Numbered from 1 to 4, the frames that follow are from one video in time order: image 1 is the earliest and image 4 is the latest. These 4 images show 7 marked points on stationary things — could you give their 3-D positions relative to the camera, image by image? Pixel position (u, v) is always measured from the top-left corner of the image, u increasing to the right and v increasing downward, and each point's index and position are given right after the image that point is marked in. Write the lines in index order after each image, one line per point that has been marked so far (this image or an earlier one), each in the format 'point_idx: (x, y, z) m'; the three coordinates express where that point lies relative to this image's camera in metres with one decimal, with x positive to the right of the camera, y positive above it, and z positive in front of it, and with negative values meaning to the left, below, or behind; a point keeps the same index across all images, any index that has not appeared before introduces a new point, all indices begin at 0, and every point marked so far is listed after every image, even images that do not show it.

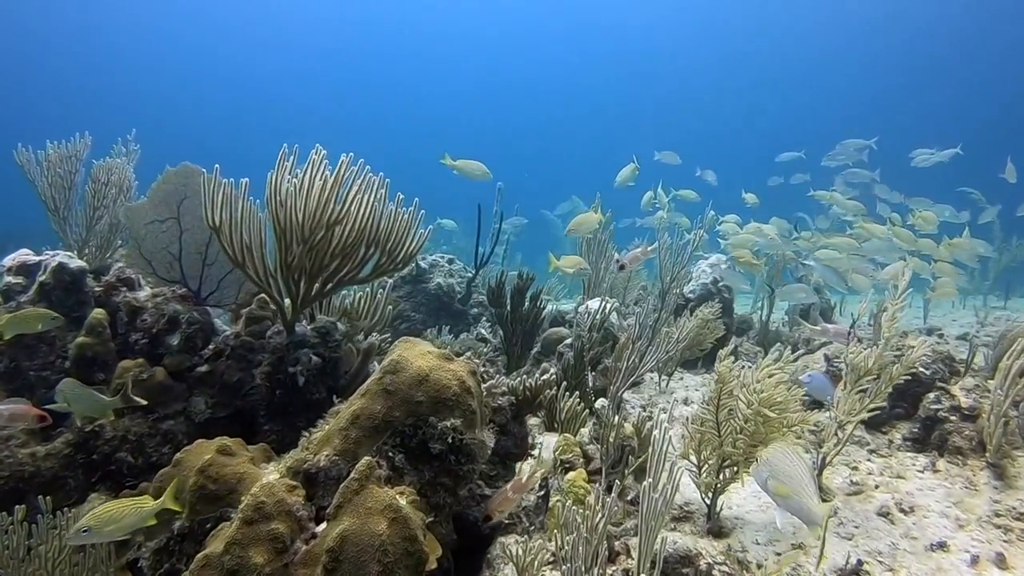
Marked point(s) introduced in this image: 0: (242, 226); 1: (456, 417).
0: (-1.7, +0.4, +4.5) m
1: (-0.3, -0.7, +3.7) m
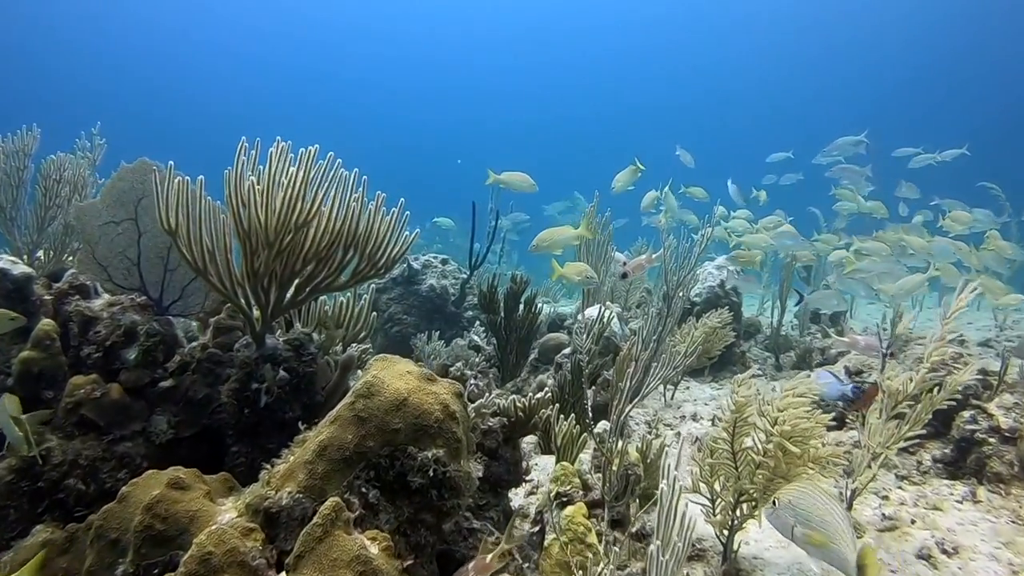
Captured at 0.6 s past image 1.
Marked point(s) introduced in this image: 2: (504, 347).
0: (-1.8, +0.3, +4.0) m
1: (-0.3, -0.7, +3.3) m
2: (-0.1, -0.5, +6.5) m
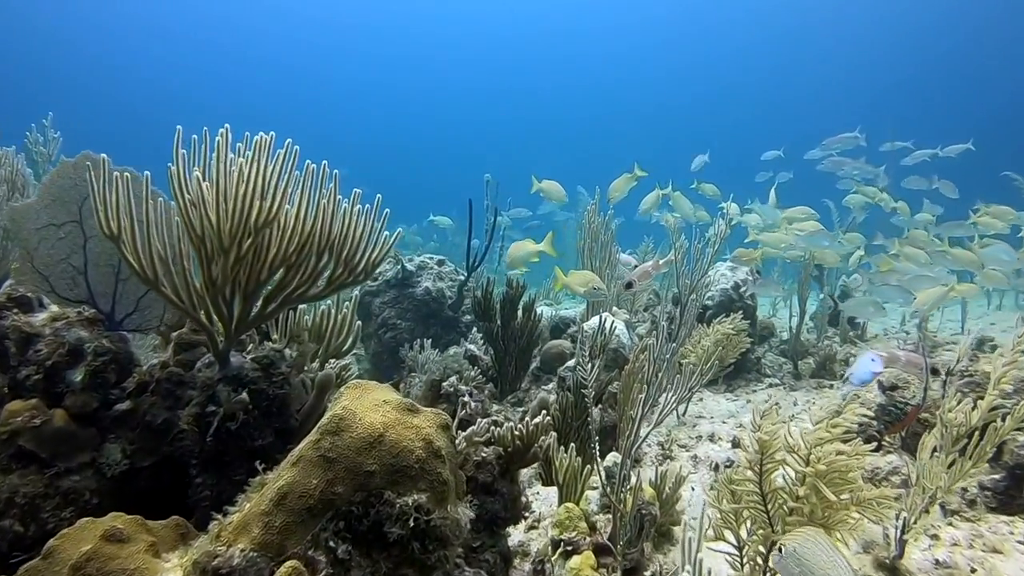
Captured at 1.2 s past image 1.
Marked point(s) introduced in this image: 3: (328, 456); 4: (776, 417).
0: (-1.8, +0.3, +3.5) m
1: (-0.4, -0.8, +2.8) m
2: (-0.1, -0.6, +6.0) m
3: (-0.7, -0.6, +2.7) m
4: (+1.2, -0.6, +3.2) m
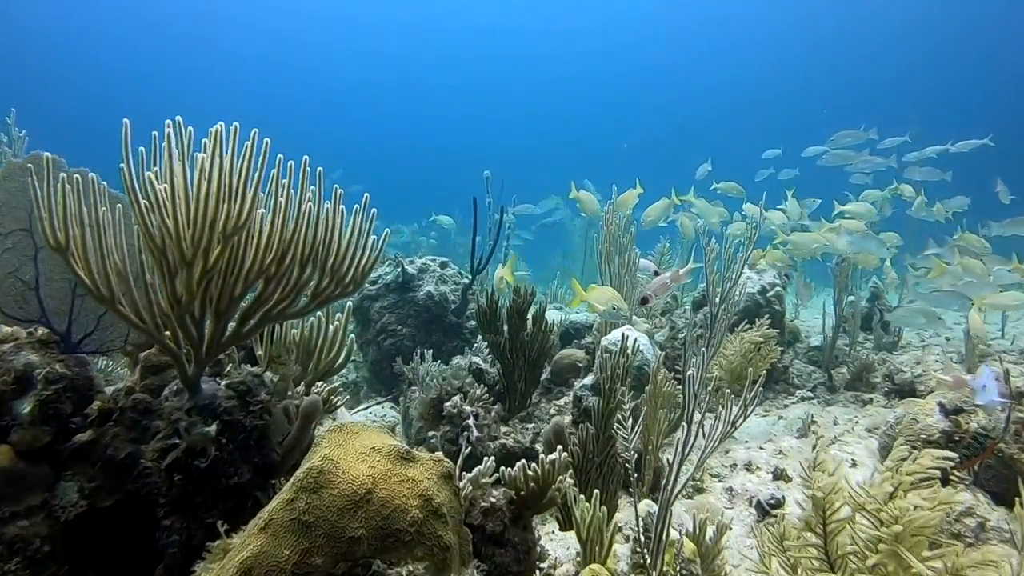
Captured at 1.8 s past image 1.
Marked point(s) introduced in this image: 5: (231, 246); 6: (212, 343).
0: (-1.7, +0.2, +3.0) m
1: (-0.3, -0.9, +2.3) m
2: (0.0, -0.6, +5.5) m
3: (-0.7, -0.7, +2.2) m
4: (+1.2, -0.6, +2.6) m
5: (-1.2, +0.1, +3.2) m
6: (-1.4, -0.3, +3.3) m
